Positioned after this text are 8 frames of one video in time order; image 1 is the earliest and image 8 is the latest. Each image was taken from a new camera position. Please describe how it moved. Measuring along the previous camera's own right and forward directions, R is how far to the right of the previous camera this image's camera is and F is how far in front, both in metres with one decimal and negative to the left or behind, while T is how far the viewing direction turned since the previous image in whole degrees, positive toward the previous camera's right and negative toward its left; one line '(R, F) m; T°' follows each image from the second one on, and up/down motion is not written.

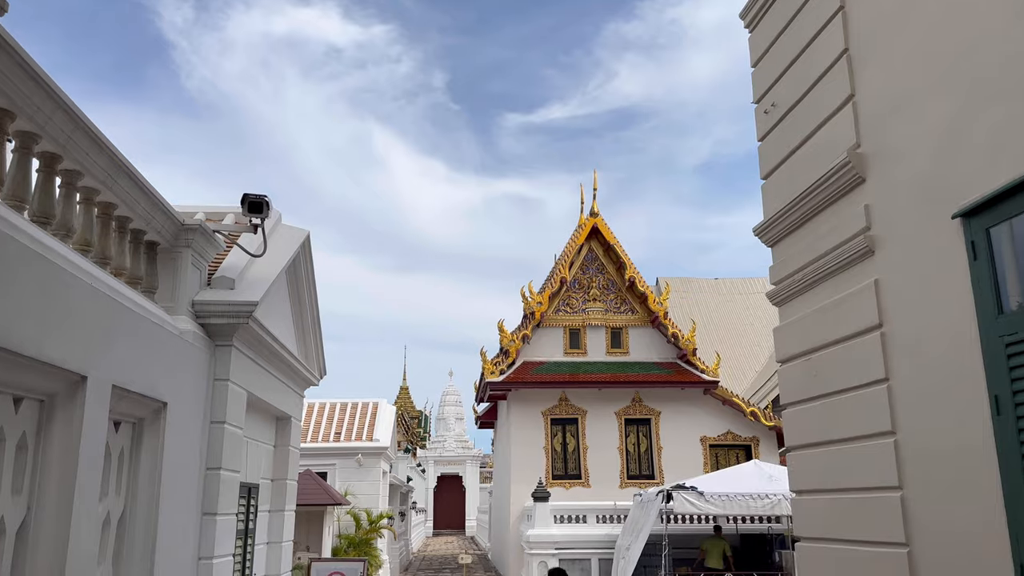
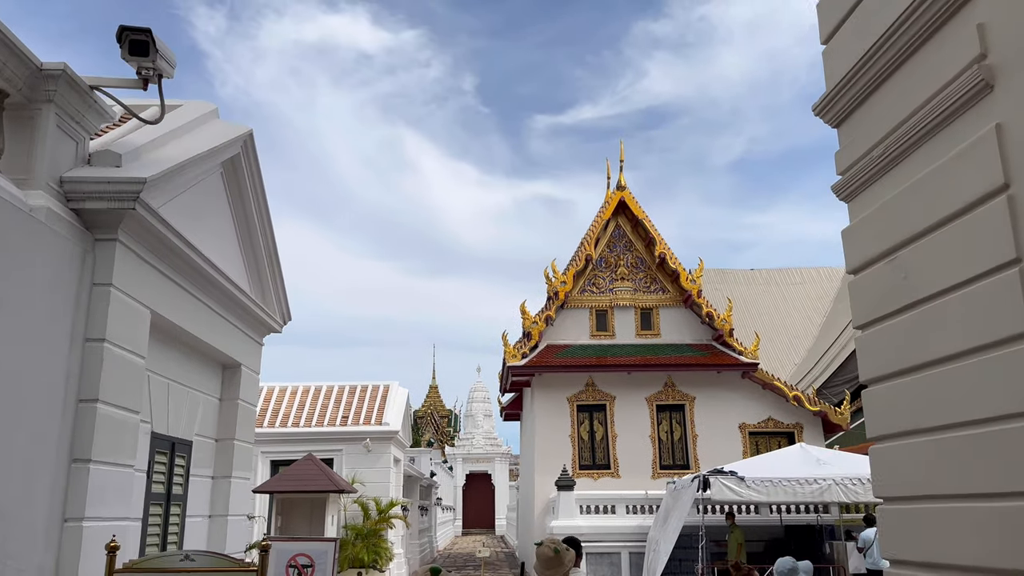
(+0.2, +0.9) m; -2°
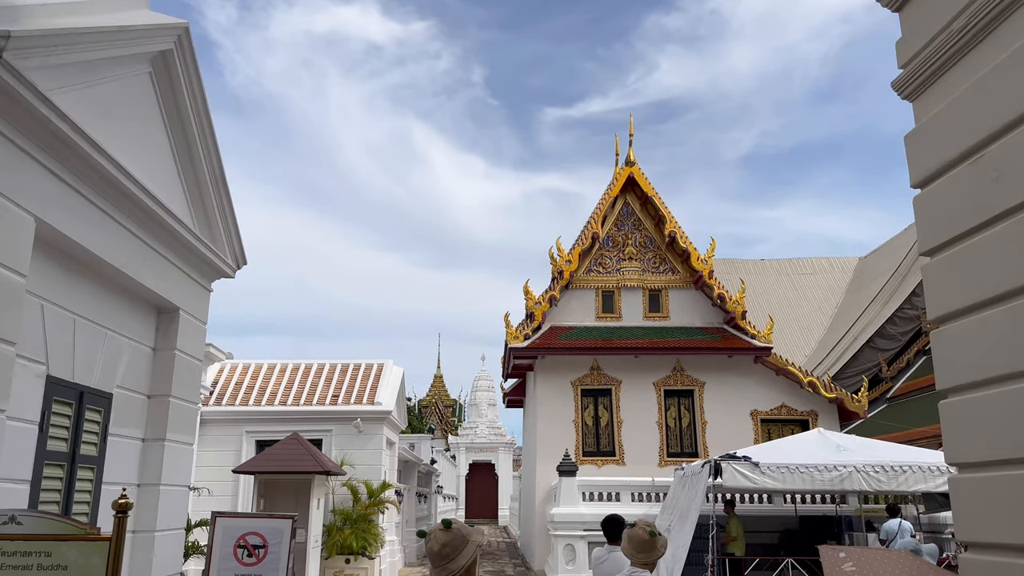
(+0.1, +0.6) m; -1°
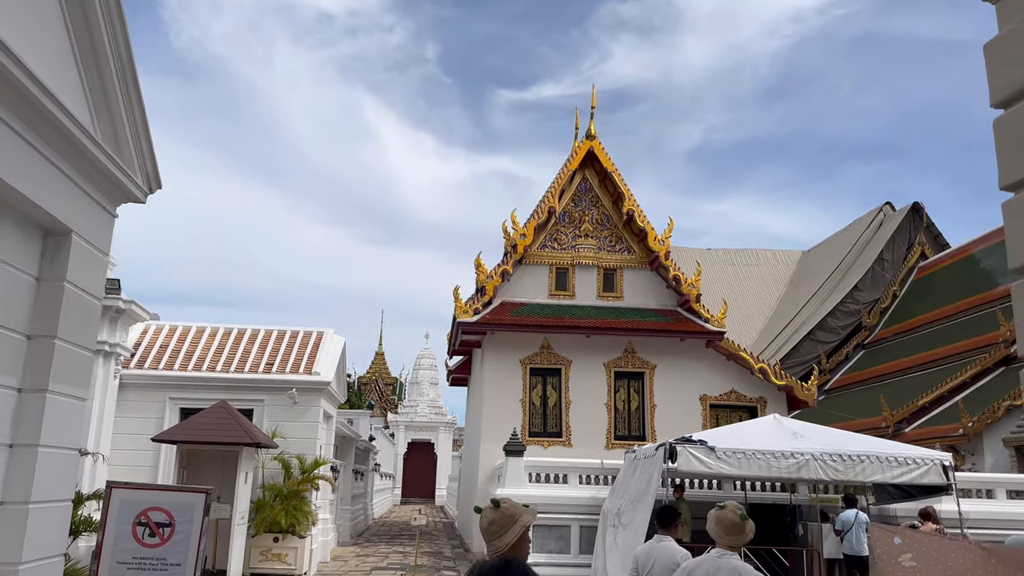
(-0.1, +0.6) m; +4°
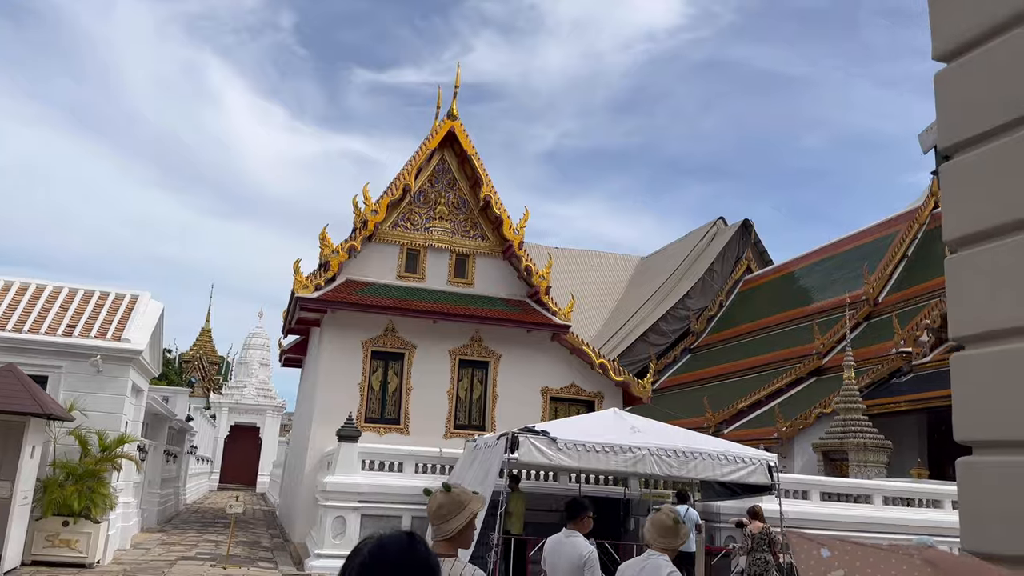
(0.0, +0.4) m; +12°
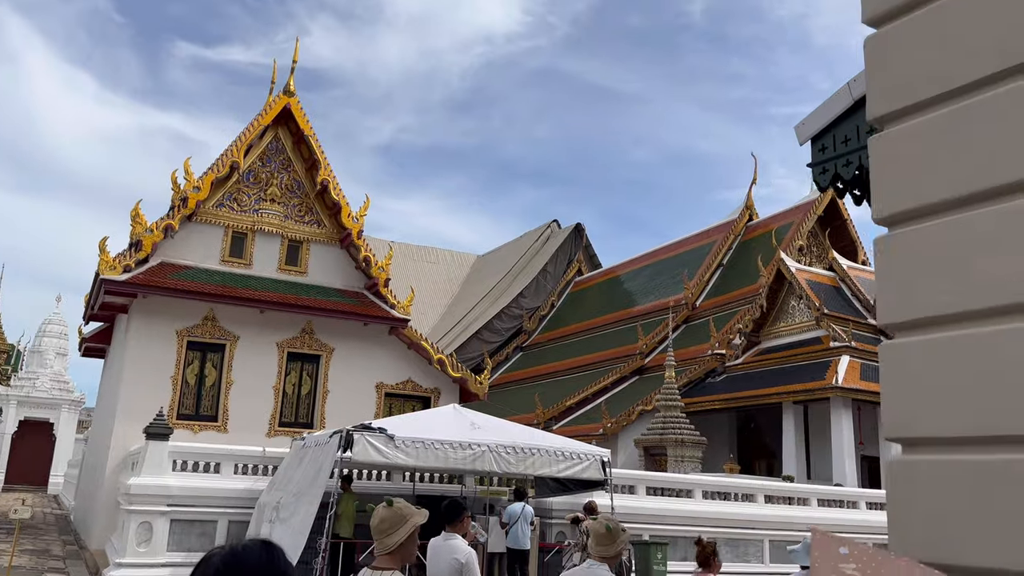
(-0.1, +0.4) m; +13°
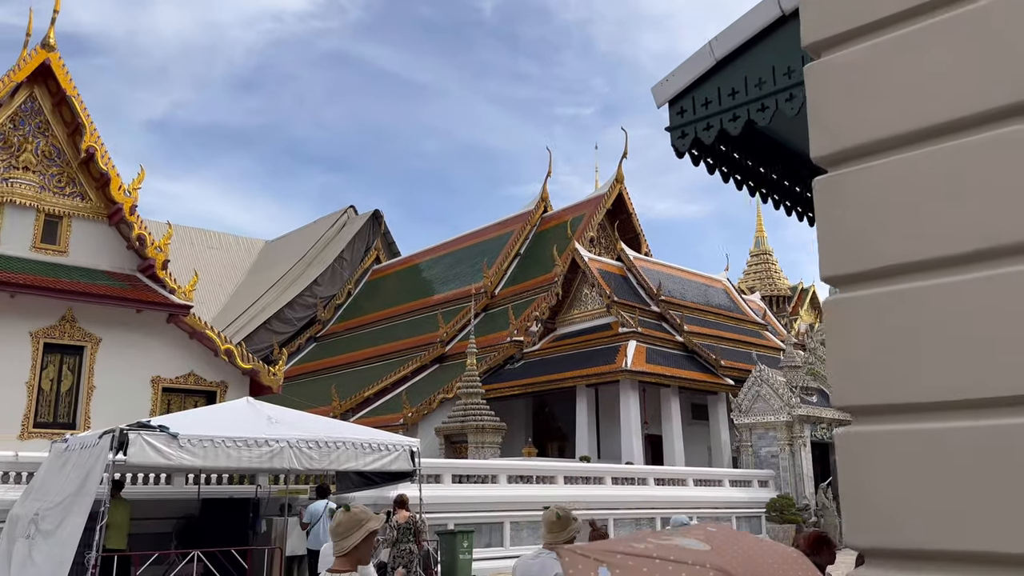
(-0.1, +0.4) m; +15°
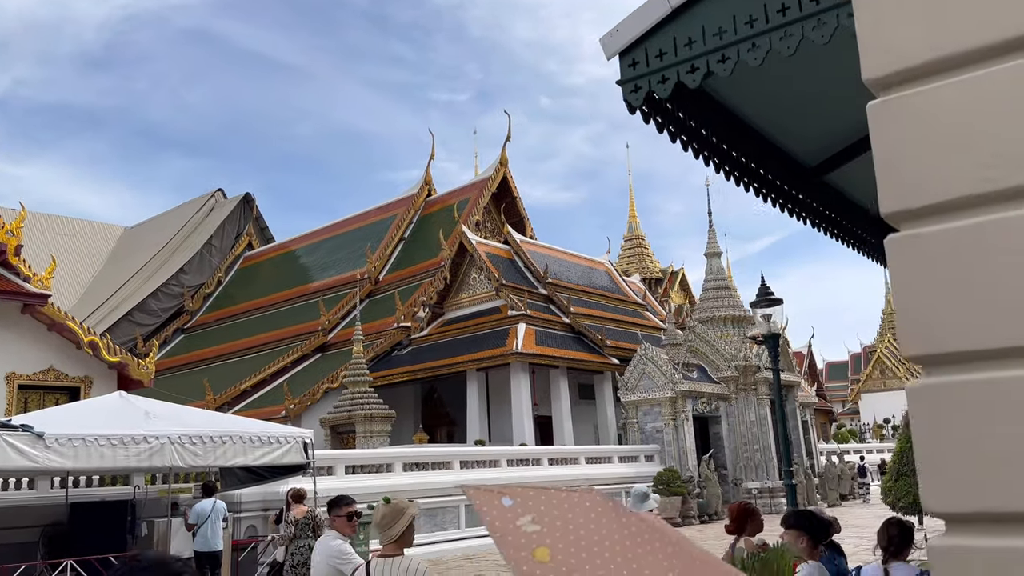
(-0.2, +0.2) m; +9°
